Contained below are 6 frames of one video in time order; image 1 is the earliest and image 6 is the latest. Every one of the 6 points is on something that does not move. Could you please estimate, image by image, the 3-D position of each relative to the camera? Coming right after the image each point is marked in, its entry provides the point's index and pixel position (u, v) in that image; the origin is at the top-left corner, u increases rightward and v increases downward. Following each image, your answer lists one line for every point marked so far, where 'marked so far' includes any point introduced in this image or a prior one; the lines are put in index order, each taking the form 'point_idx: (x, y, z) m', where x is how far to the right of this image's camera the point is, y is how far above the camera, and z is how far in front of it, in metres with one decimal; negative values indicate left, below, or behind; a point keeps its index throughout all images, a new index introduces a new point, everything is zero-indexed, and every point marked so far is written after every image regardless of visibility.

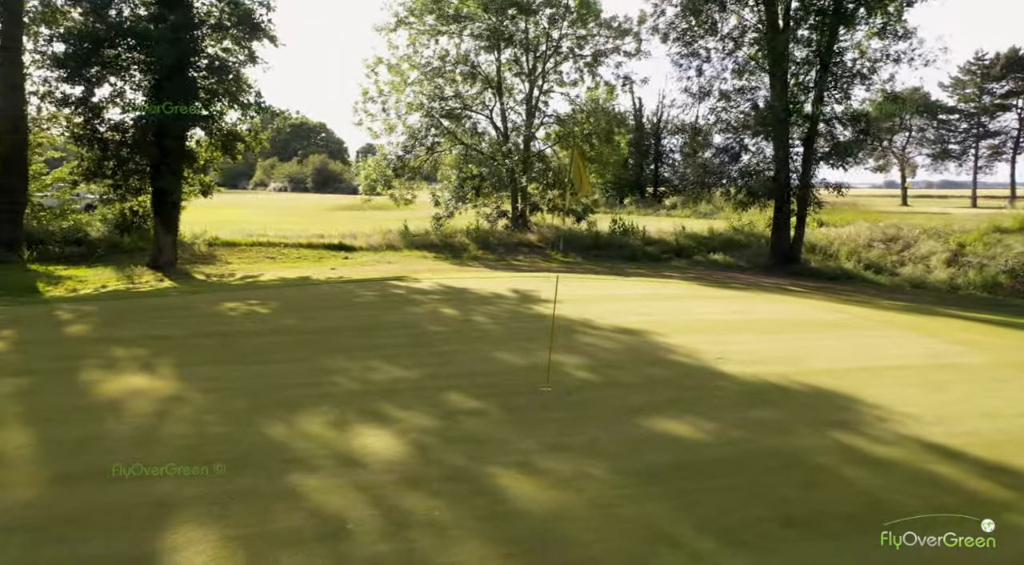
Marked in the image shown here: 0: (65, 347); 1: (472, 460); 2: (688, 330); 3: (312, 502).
0: (-4.2, -0.6, +6.7) m
1: (-0.2, -0.9, +3.6) m
2: (+1.9, -0.5, +7.5) m
3: (-0.9, -1.0, +3.1) m
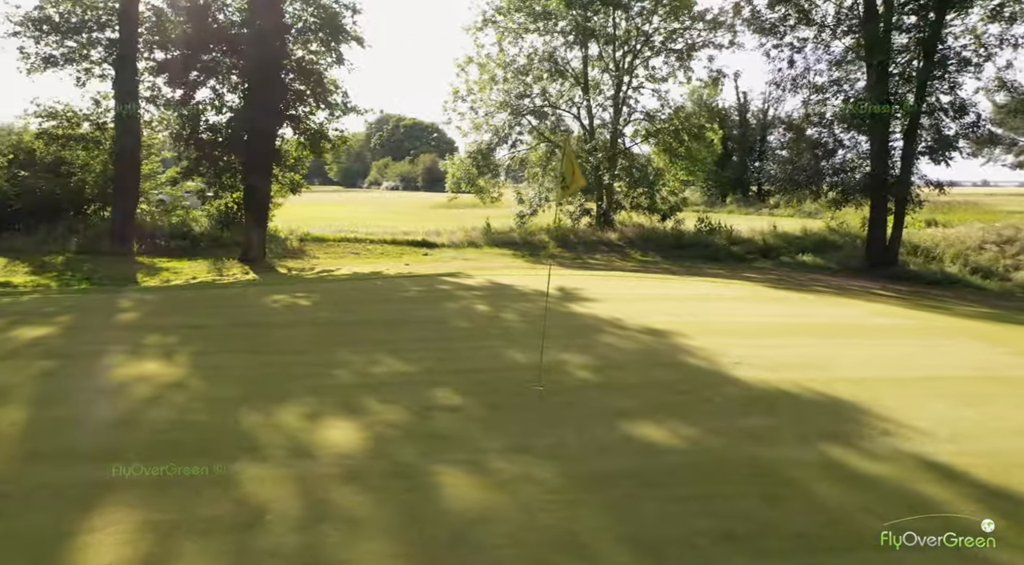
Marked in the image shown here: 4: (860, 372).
0: (-4.1, -0.5, +7.1) m
1: (-0.5, -0.9, +3.6) m
2: (+2.1, -0.5, +7.1) m
3: (-1.2, -0.9, +3.1) m
4: (+2.8, -0.7, +5.5) m
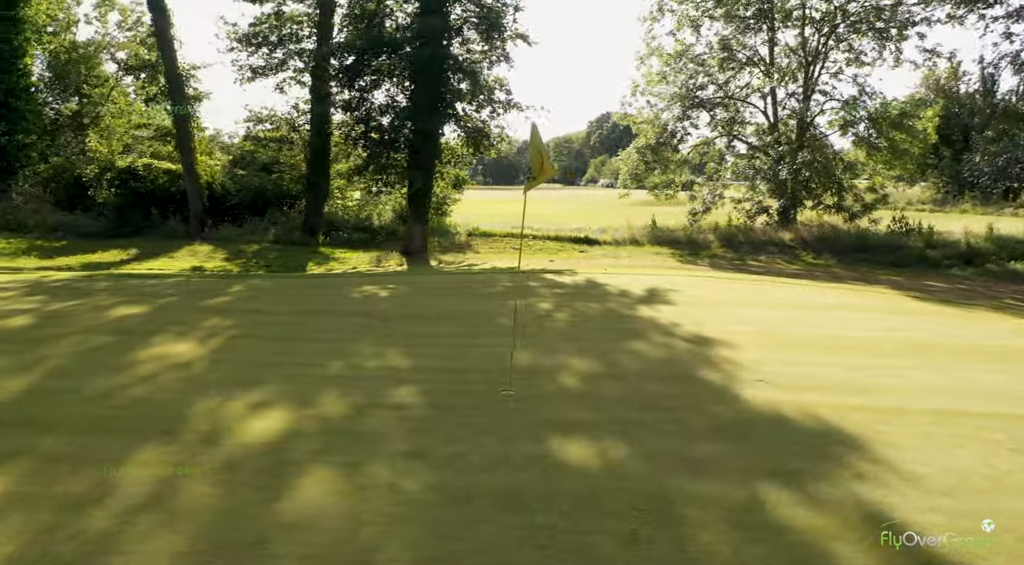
0: (-3.6, -0.4, +7.8) m
1: (-1.0, -0.9, +3.5) m
2: (+2.4, -0.6, +6.3) m
3: (-1.9, -0.9, +3.2) m
4: (+2.6, -0.8, +4.6) m
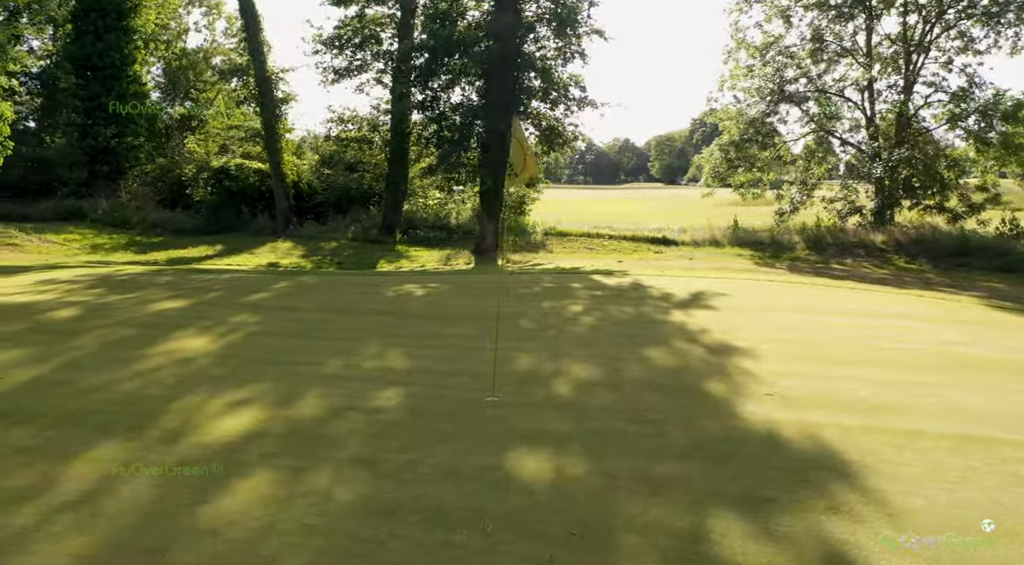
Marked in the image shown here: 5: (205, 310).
0: (-3.4, -0.3, +8.0) m
1: (-1.2, -0.9, +3.5) m
2: (+2.5, -0.6, +5.9) m
3: (-2.1, -0.9, +3.3) m
4: (+2.5, -0.8, +4.2) m
5: (-3.6, -0.3, +8.1) m
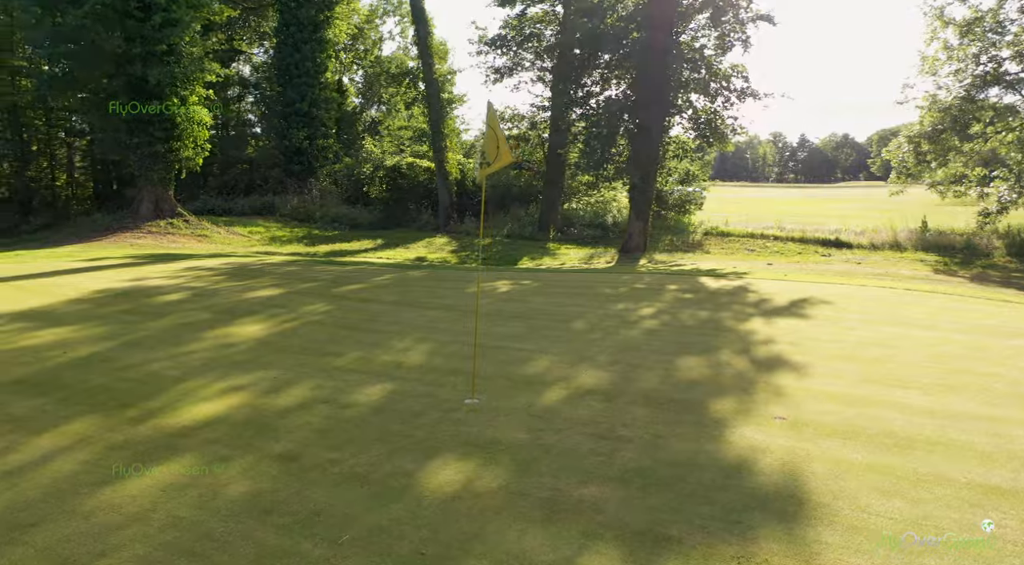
0: (-2.6, -0.2, +8.5) m
1: (-1.6, -0.8, +3.6) m
2: (+2.6, -0.7, +5.1) m
3: (-2.5, -0.8, +3.6) m
4: (+2.2, -0.9, +3.4) m
5: (-2.8, -0.2, +8.6) m
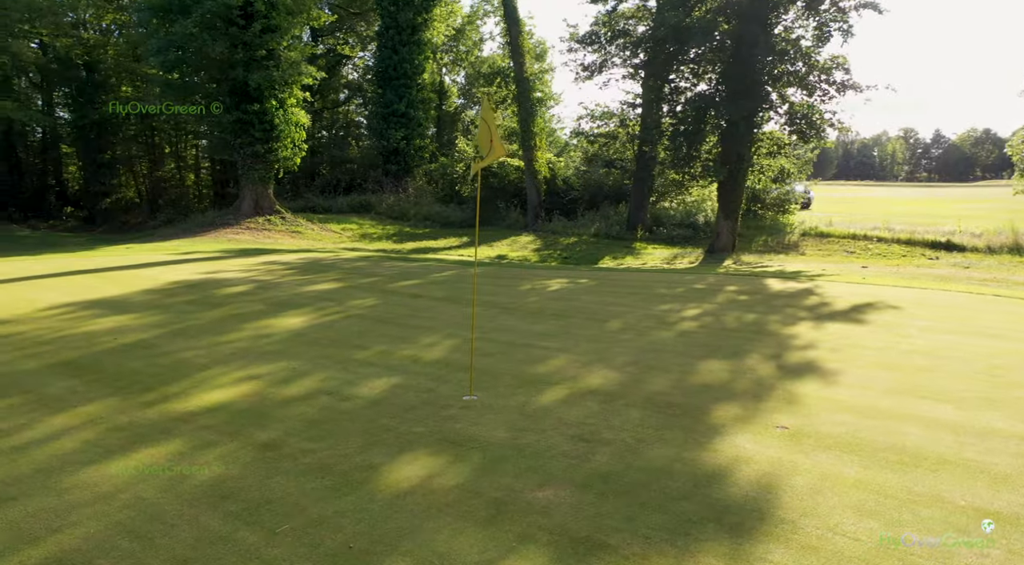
0: (-2.0, -0.2, +8.8) m
1: (-1.7, -0.8, +3.8) m
2: (+2.6, -0.7, +4.7) m
3: (-2.6, -0.7, +4.0) m
4: (+2.0, -0.9, +3.1) m
5: (-2.2, -0.1, +9.0) m
